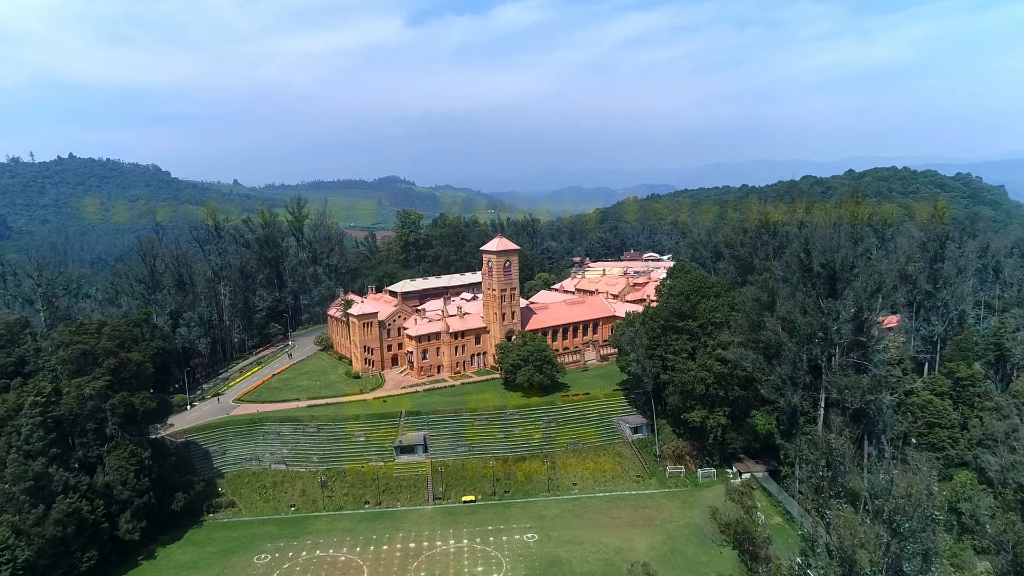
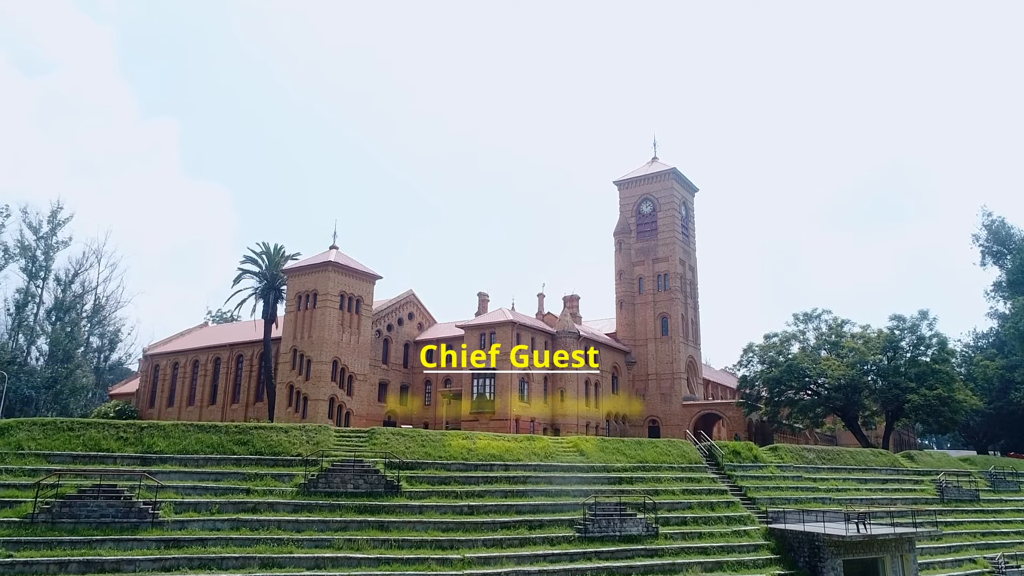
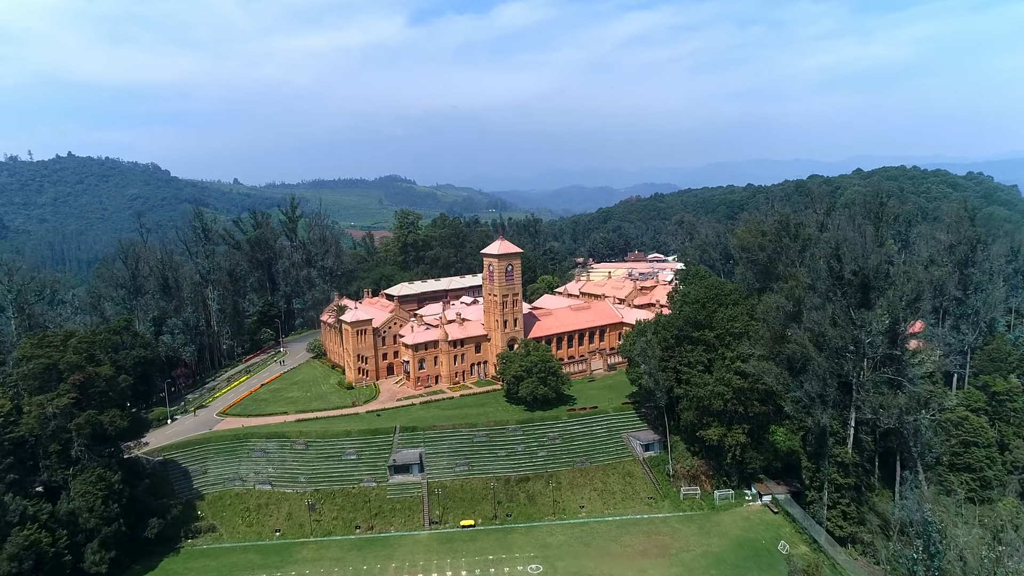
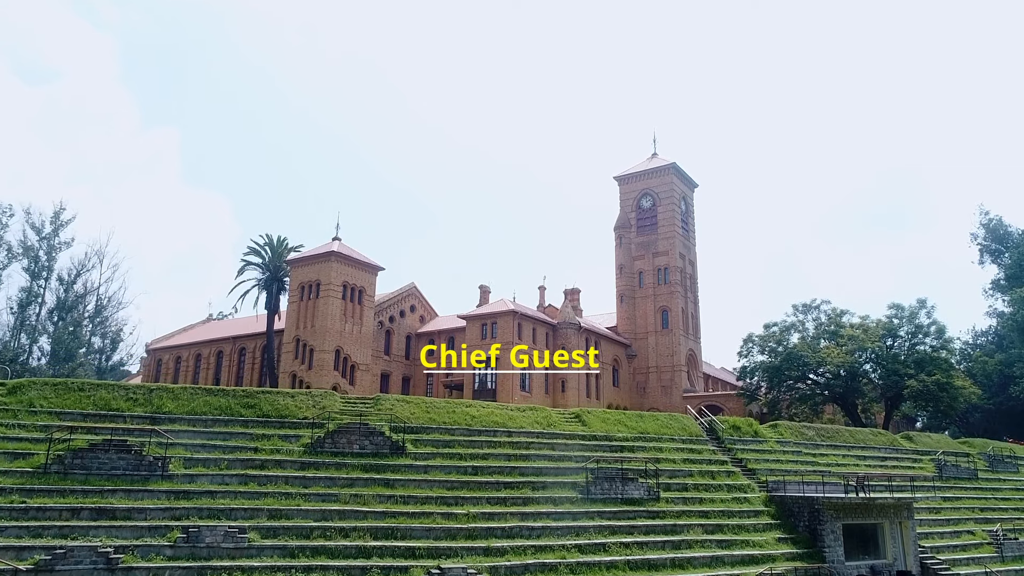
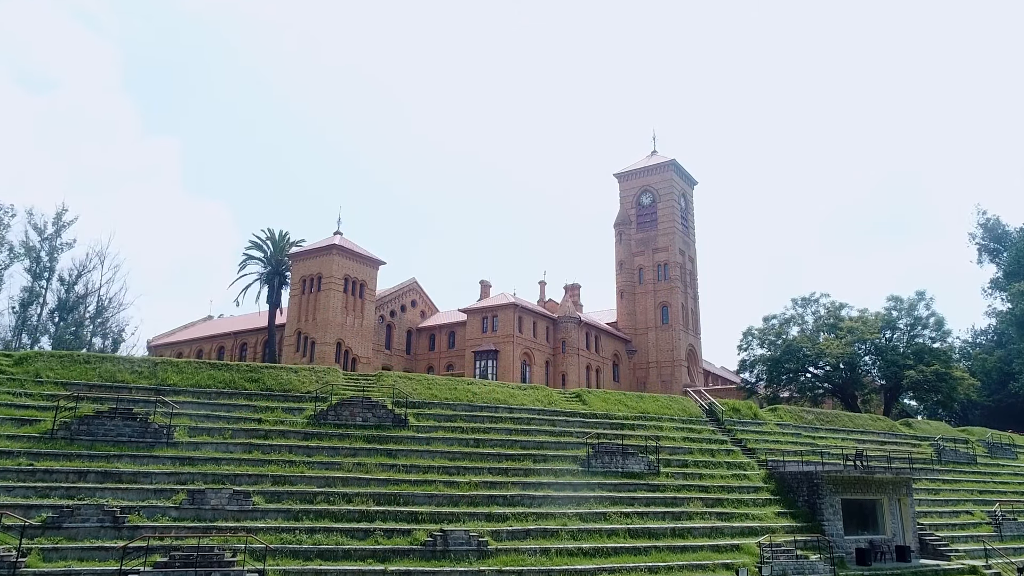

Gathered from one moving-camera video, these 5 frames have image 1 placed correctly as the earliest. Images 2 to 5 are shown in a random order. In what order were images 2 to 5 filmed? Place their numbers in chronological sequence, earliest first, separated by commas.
3, 5, 4, 2
